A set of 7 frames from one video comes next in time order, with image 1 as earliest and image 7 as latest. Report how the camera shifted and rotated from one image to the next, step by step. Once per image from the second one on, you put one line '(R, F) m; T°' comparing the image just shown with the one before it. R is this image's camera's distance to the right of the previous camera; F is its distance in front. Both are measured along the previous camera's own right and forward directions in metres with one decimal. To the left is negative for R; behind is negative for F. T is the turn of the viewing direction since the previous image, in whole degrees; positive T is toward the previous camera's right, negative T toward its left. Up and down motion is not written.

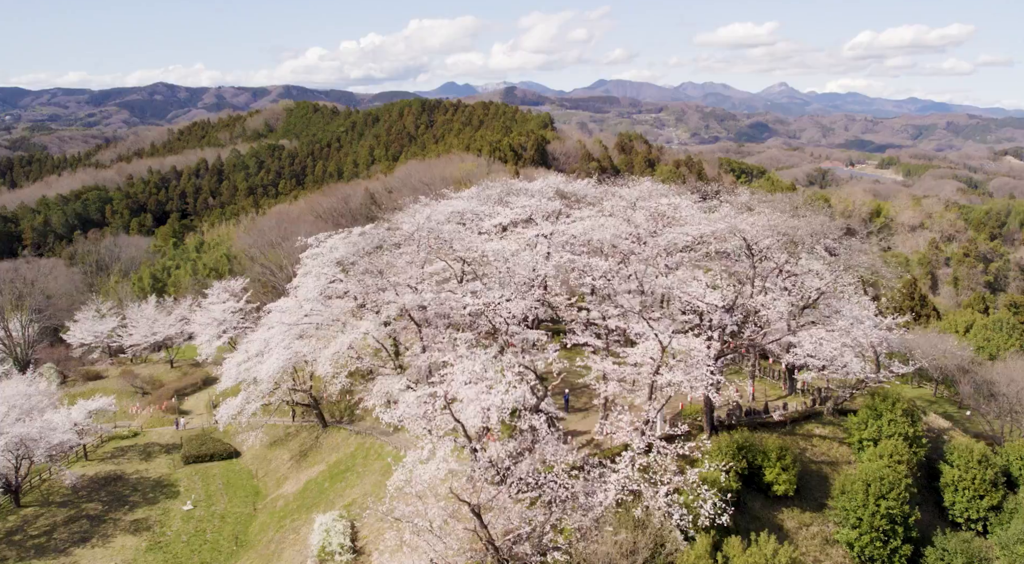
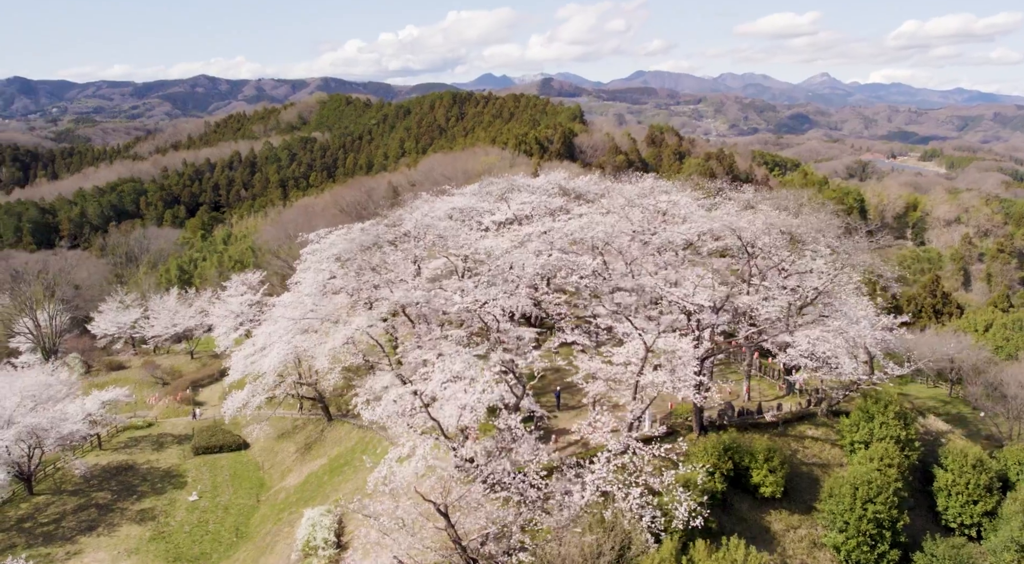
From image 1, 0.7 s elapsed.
(+1.0, 0.0) m; -2°
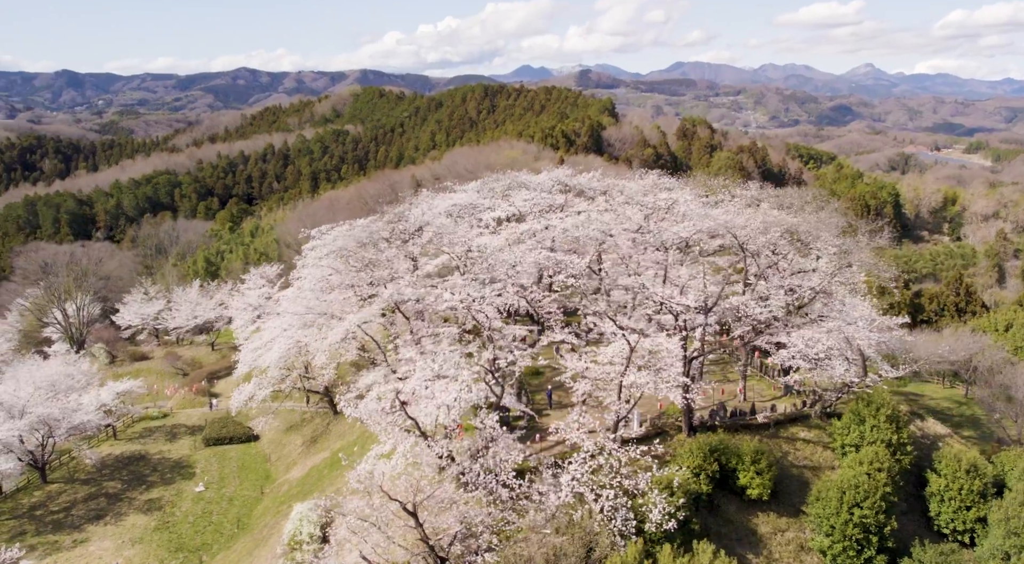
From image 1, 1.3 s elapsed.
(+1.0, 0.0) m; -2°
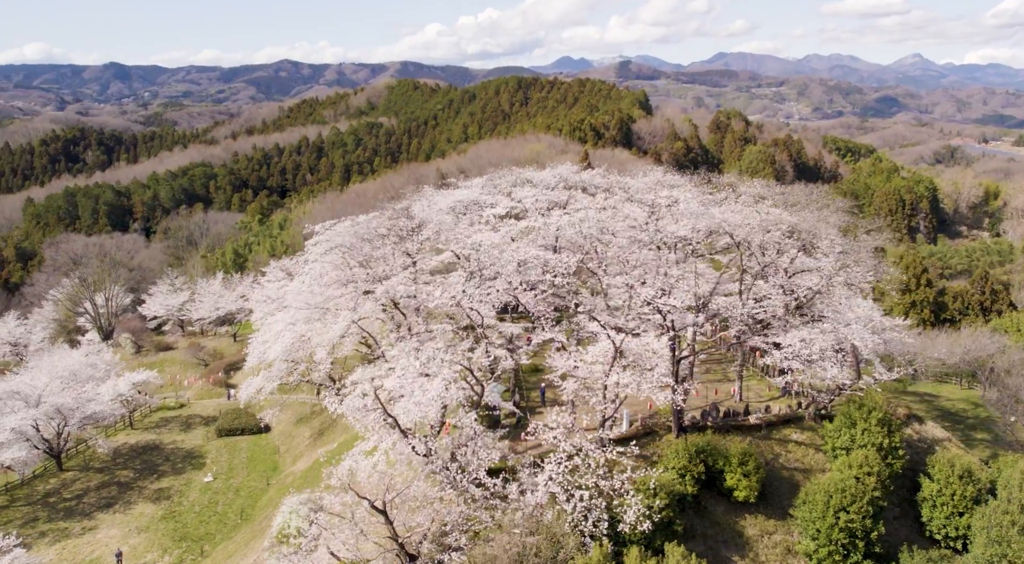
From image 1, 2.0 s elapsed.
(+1.0, 0.0) m; -2°
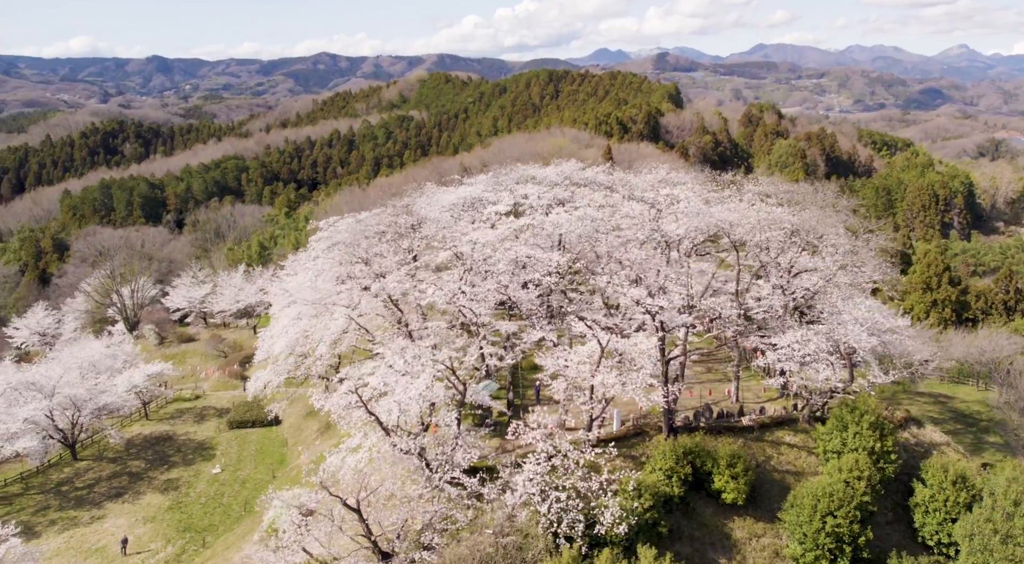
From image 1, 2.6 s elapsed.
(+0.9, 0.0) m; -2°
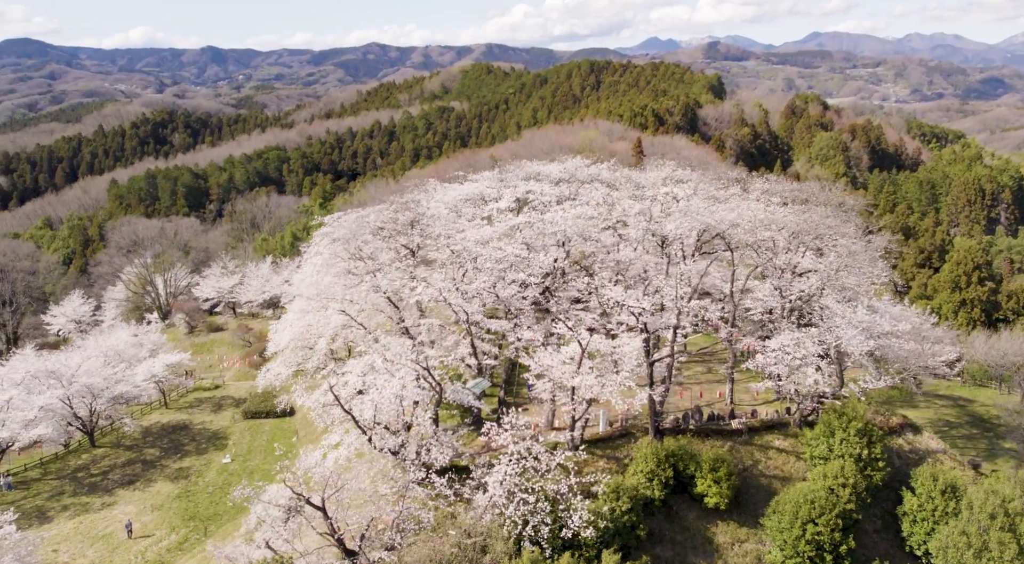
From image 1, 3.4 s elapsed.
(+1.3, 0.0) m; -2°
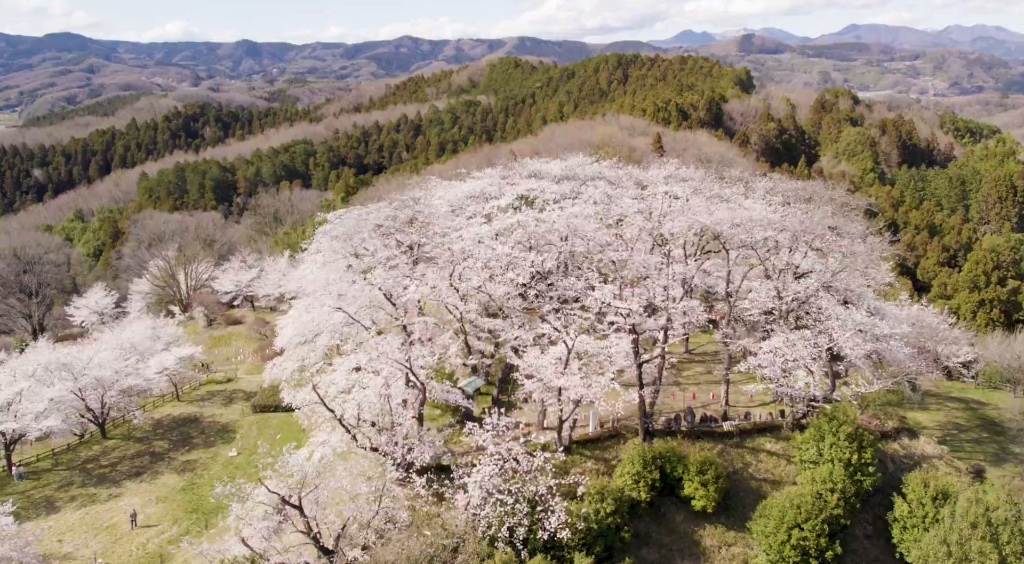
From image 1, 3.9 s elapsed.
(+0.9, 0.0) m; -2°
